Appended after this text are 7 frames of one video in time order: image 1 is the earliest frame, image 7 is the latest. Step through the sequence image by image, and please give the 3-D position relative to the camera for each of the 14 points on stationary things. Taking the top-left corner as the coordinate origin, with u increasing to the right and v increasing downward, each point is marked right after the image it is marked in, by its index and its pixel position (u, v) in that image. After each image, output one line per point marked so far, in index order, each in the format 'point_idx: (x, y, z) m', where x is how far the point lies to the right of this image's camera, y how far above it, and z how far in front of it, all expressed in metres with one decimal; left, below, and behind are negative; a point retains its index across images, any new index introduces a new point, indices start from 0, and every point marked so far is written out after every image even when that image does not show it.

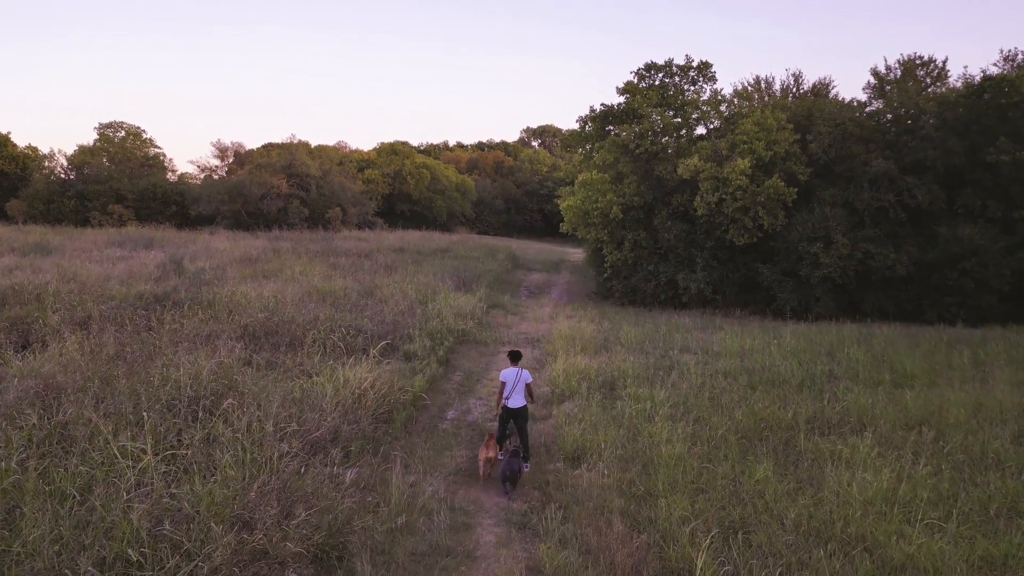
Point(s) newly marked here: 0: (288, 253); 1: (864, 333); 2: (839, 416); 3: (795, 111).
0: (-6.0, +0.9, +19.6) m
1: (+4.9, -0.6, +10.2) m
2: (+2.8, -1.1, +6.2) m
3: (+5.4, +3.4, +14.0) m
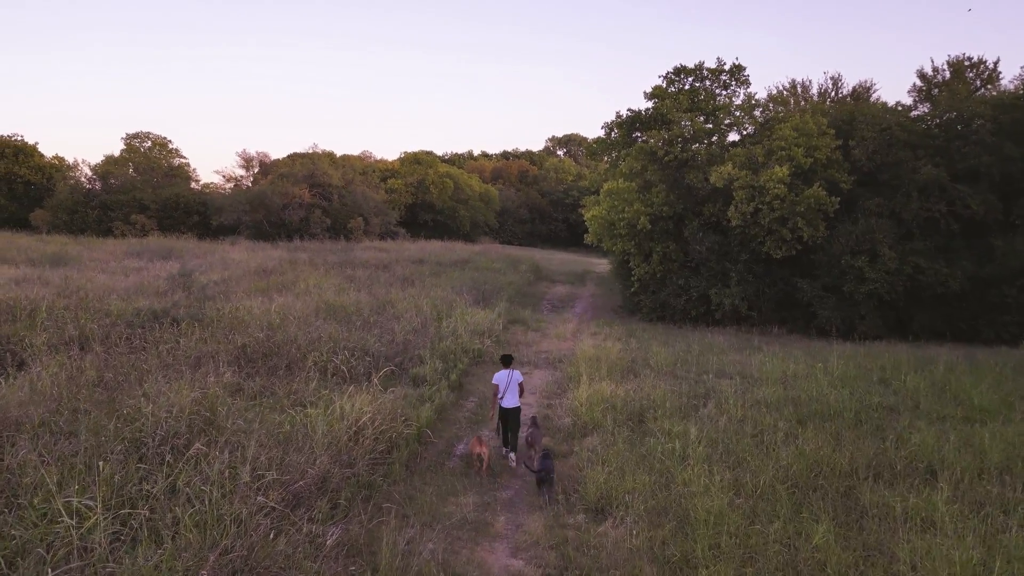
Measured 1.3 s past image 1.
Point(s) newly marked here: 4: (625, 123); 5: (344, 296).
0: (-5.4, +0.6, +19.1) m
1: (+5.2, -0.9, +9.3) m
2: (+2.9, -1.3, +5.4) m
3: (+5.8, +3.1, +13.1) m
4: (+2.4, +3.5, +15.3) m
5: (-3.0, -0.1, +13.0) m
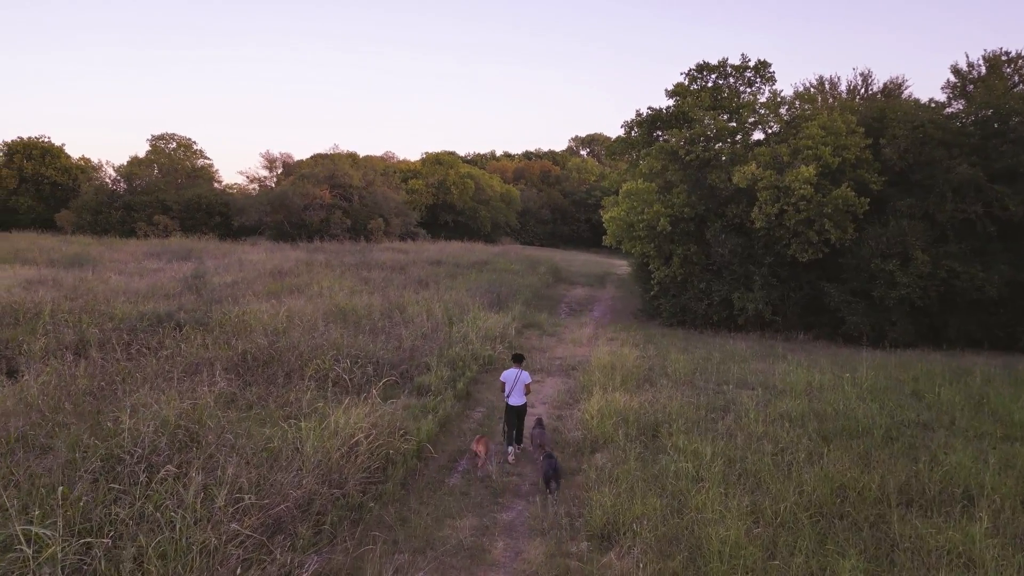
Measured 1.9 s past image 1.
0: (-4.9, +0.6, +18.9) m
1: (+5.3, -0.9, +8.8) m
2: (+2.9, -1.3, +4.9) m
3: (+6.1, +3.0, +12.6) m
4: (+2.7, +3.4, +14.9) m
5: (-2.7, -0.2, +12.7) m
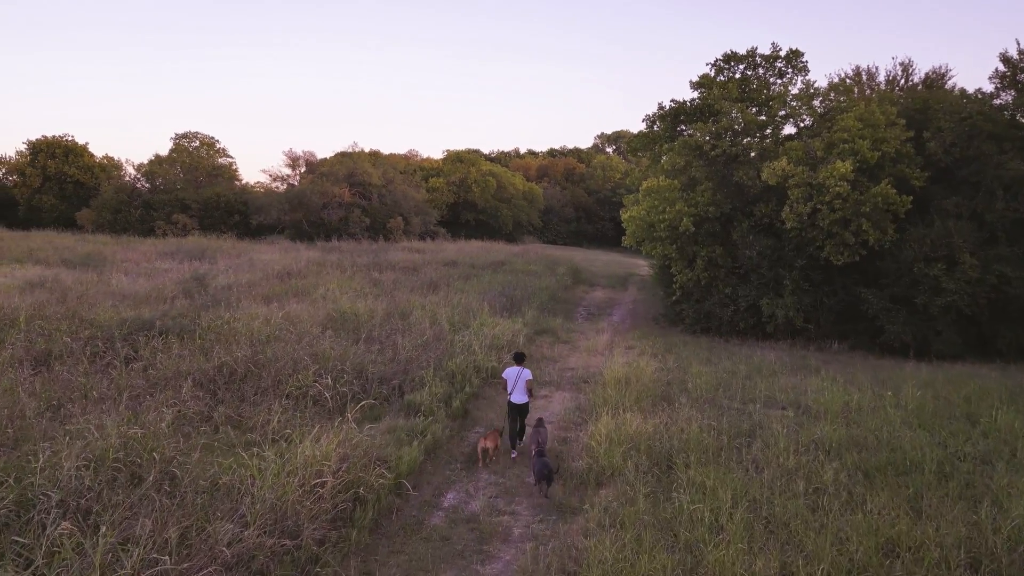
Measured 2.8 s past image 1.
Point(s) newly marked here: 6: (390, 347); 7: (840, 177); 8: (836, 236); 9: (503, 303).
0: (-4.5, +0.5, +18.4) m
1: (+5.4, -1.0, +7.8) m
2: (+2.8, -1.4, +4.1) m
3: (+6.3, +3.0, +11.6) m
4: (+3.0, +3.3, +14.1) m
5: (-2.5, -0.3, +12.1) m
6: (-1.4, -0.7, +8.4) m
7: (+4.6, +1.6, +10.2) m
8: (+4.8, +0.8, +10.7) m
9: (-0.2, -0.3, +13.3) m
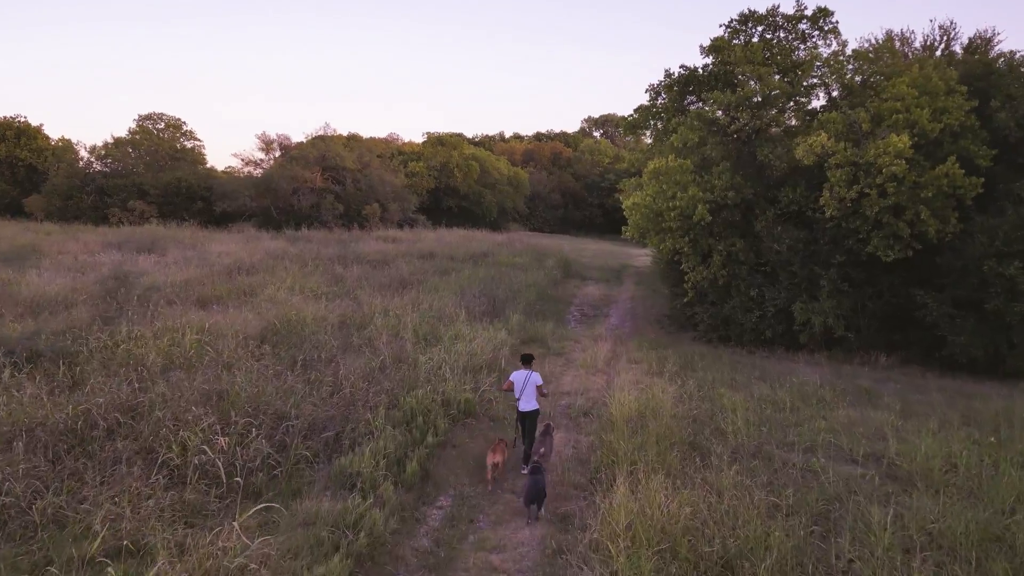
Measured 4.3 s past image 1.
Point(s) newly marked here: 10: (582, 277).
0: (-4.9, +0.6, +16.3) m
1: (+5.2, -1.1, +6.0) m
2: (+2.7, -1.6, +2.2) m
3: (+6.1, +3.0, +9.7) m
4: (+2.7, +3.4, +12.1) m
5: (-2.8, -0.3, +10.1) m
6: (-1.6, -0.8, +6.4) m
7: (+4.4, +1.5, +8.3) m
8: (+4.5, +0.7, +8.8) m
9: (-0.4, -0.3, +11.3) m
10: (+1.8, +0.3, +18.8) m
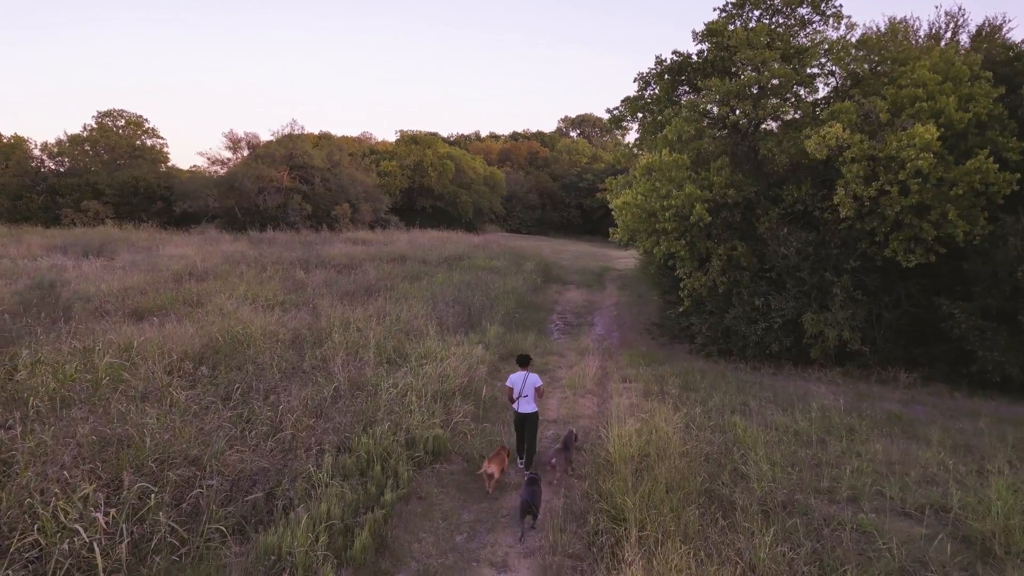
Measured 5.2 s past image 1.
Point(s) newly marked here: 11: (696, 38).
0: (-5.4, +0.5, +15.0) m
1: (+5.0, -1.2, +5.1) m
2: (+2.7, -1.7, +1.2) m
3: (+5.8, +2.9, +8.8) m
4: (+2.4, +3.3, +11.1) m
5: (-3.1, -0.4, +8.9) m
6: (-1.8, -0.9, +5.2) m
7: (+4.1, +1.4, +7.3) m
8: (+4.3, +0.6, +7.9) m
9: (-0.8, -0.4, +10.2) m
10: (+1.3, +0.2, +17.7) m
11: (+2.7, +3.7, +10.6) m
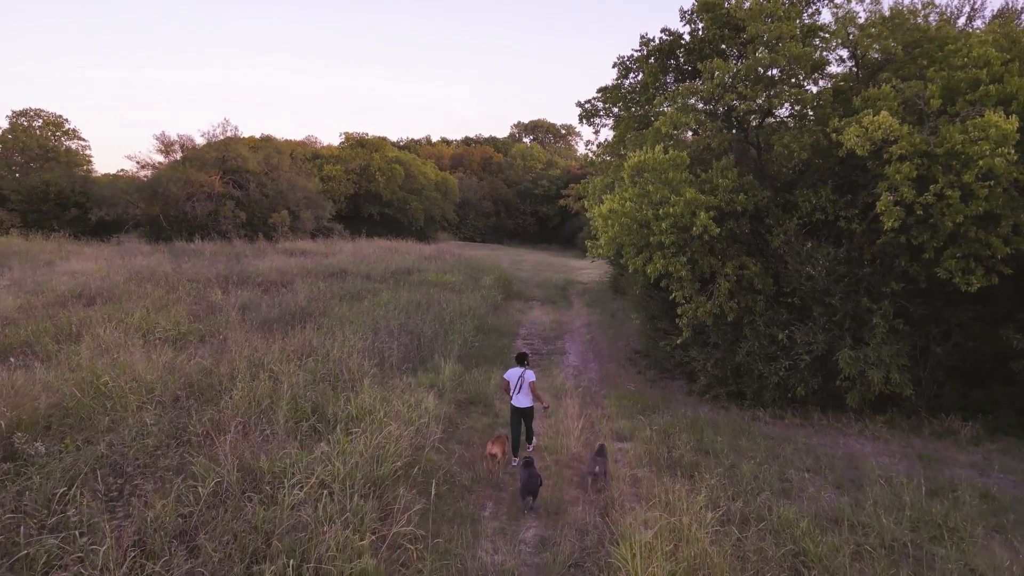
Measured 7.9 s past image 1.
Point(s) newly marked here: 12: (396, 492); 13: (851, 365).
0: (-6.2, +0.1, +12.8) m
1: (+4.9, -1.4, +3.5) m
2: (+2.8, -1.9, -0.5) m
3: (+5.4, +2.6, +7.3) m
4: (+1.8, +3.0, +9.4) m
5: (-3.4, -0.7, +6.8) m
6: (-1.9, -1.2, +3.2) m
7: (+3.8, +1.2, +5.7) m
8: (+4.0, +0.4, +6.3) m
9: (-1.2, -0.7, +8.2) m
10: (+0.3, -0.2, +15.9) m
11: (+2.2, +3.4, +8.9) m
12: (-0.7, -1.3, +4.6) m
13: (+3.1, -0.7, +6.6) m
